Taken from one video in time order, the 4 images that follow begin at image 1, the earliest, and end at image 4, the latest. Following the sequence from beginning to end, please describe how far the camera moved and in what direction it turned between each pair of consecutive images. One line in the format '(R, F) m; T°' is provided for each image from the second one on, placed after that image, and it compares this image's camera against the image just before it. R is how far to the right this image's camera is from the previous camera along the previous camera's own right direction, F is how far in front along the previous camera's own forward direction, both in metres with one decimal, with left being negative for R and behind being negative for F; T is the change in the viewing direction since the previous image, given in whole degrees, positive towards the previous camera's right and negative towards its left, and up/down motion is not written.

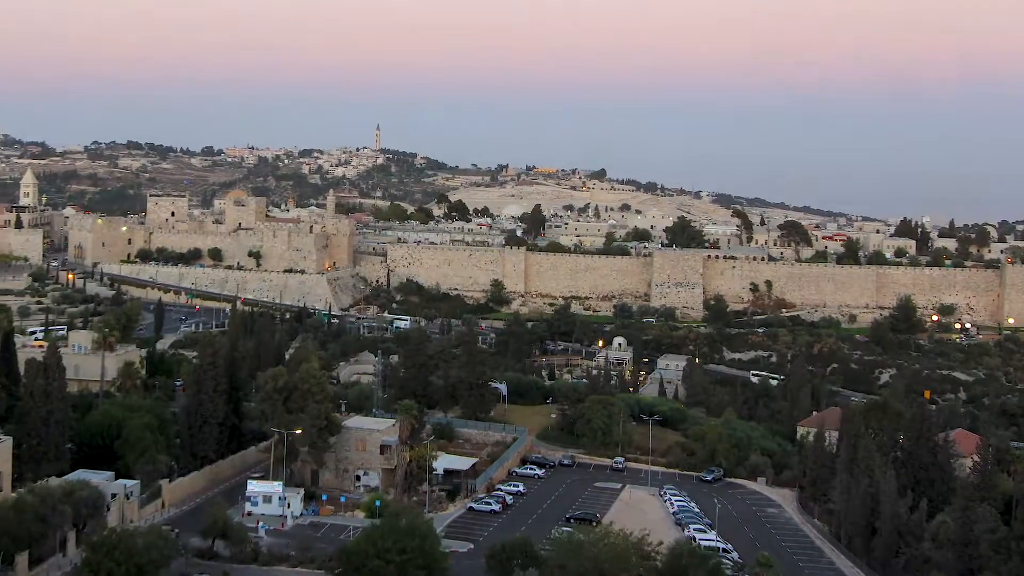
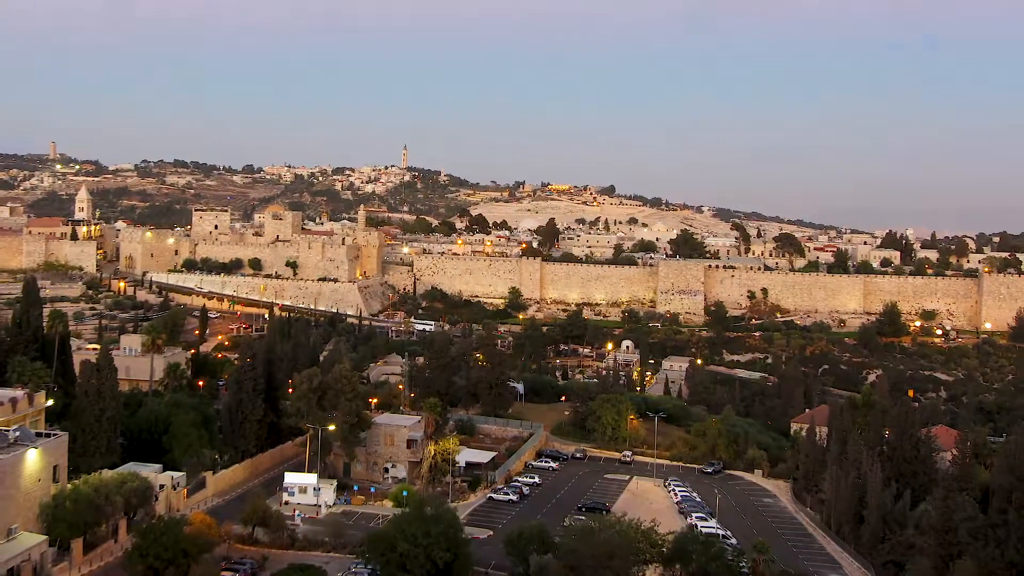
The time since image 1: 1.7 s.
(0.0, -1.8) m; -1°
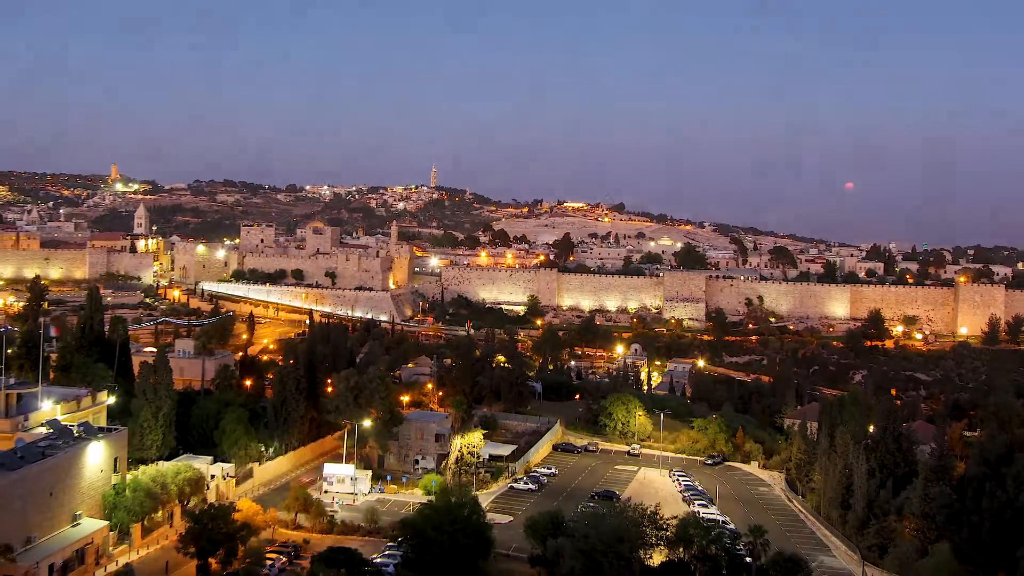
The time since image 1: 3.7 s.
(+0.1, -2.2) m; -1°
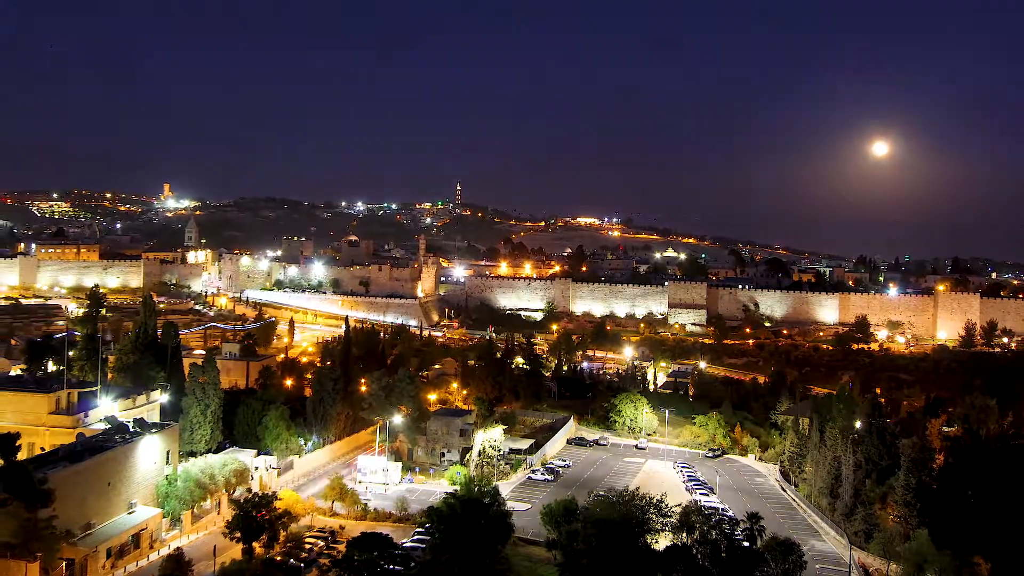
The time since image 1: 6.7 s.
(+0.1, -2.3) m; -1°
